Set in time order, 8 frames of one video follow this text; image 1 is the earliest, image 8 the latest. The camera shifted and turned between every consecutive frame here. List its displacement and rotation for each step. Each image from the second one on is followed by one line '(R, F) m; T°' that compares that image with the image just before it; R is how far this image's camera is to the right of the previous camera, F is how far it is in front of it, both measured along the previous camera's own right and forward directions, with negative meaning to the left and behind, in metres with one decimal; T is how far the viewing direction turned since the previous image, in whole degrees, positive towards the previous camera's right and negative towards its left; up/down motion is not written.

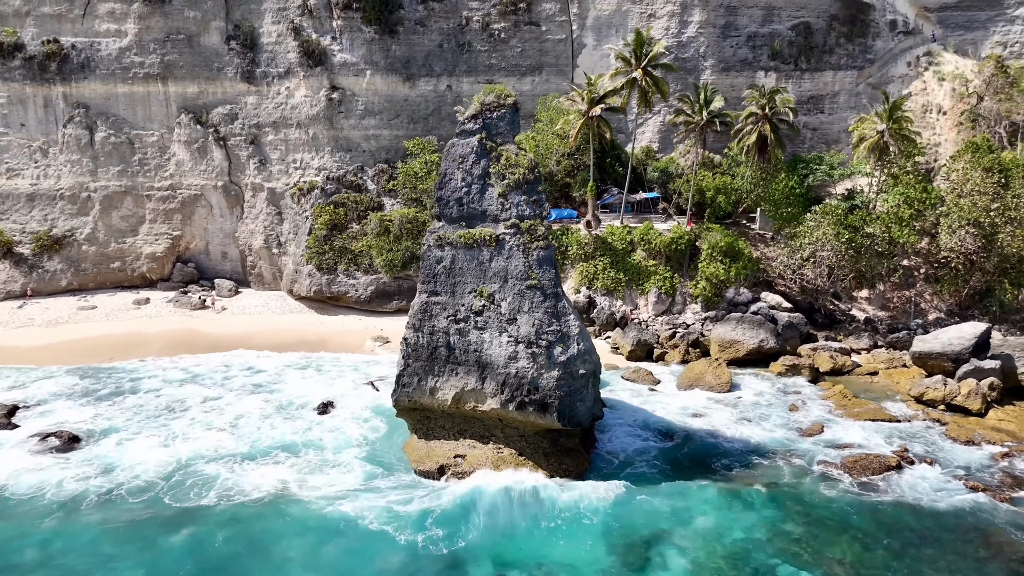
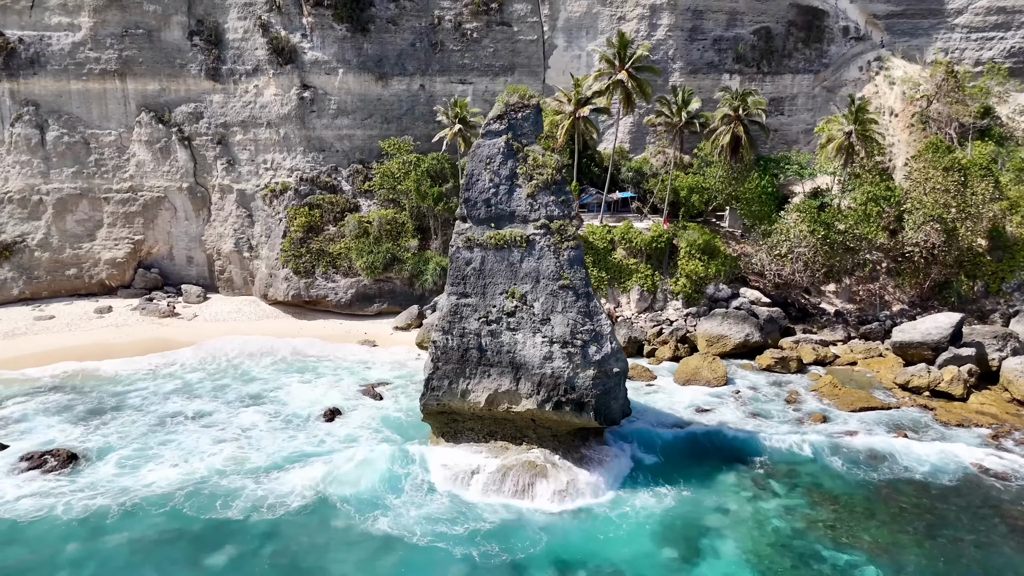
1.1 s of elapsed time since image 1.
(-2.3, +0.1) m; +6°
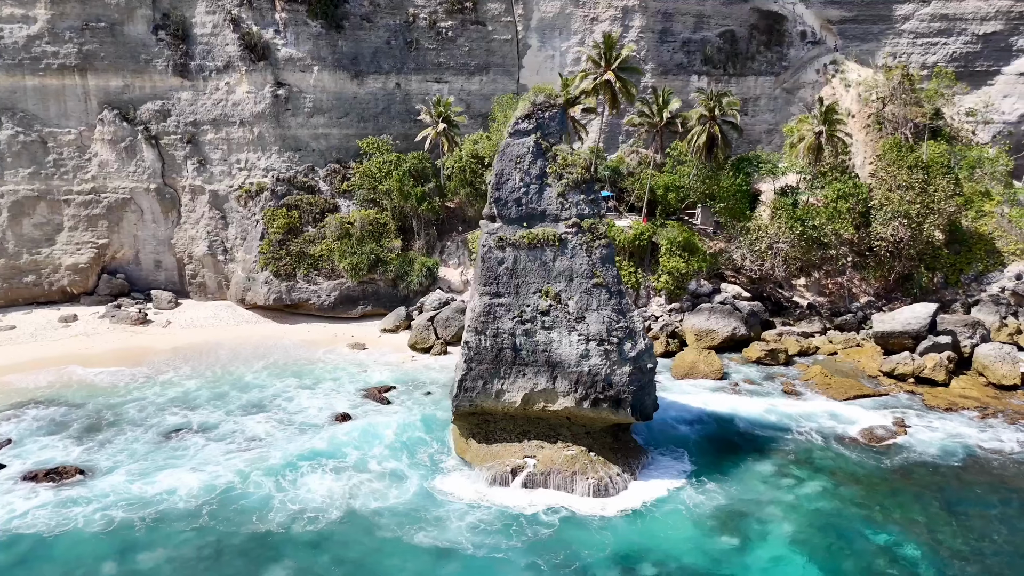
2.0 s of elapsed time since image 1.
(-2.3, +0.1) m; +6°
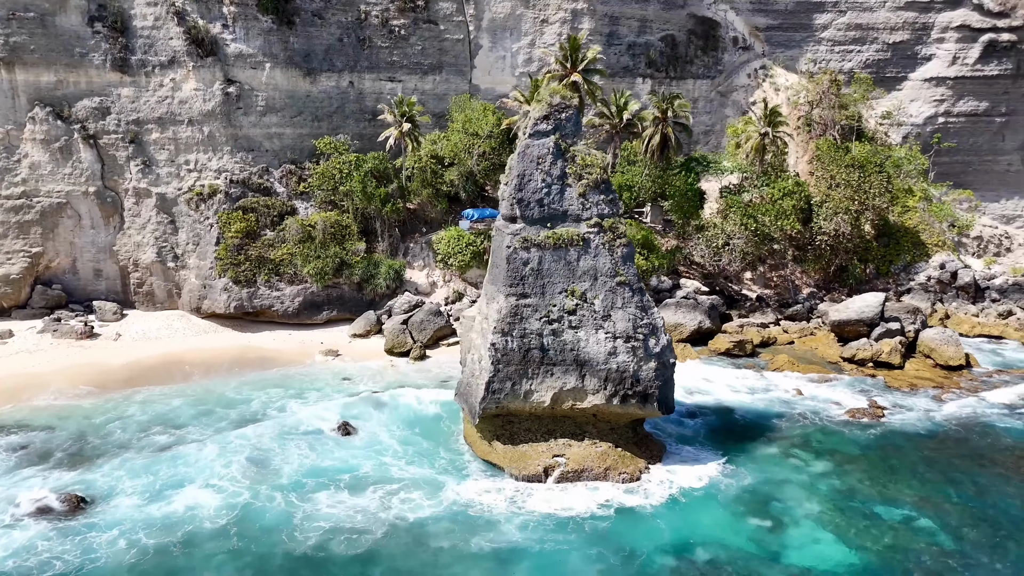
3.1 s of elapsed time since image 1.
(-2.8, +0.2) m; +8°
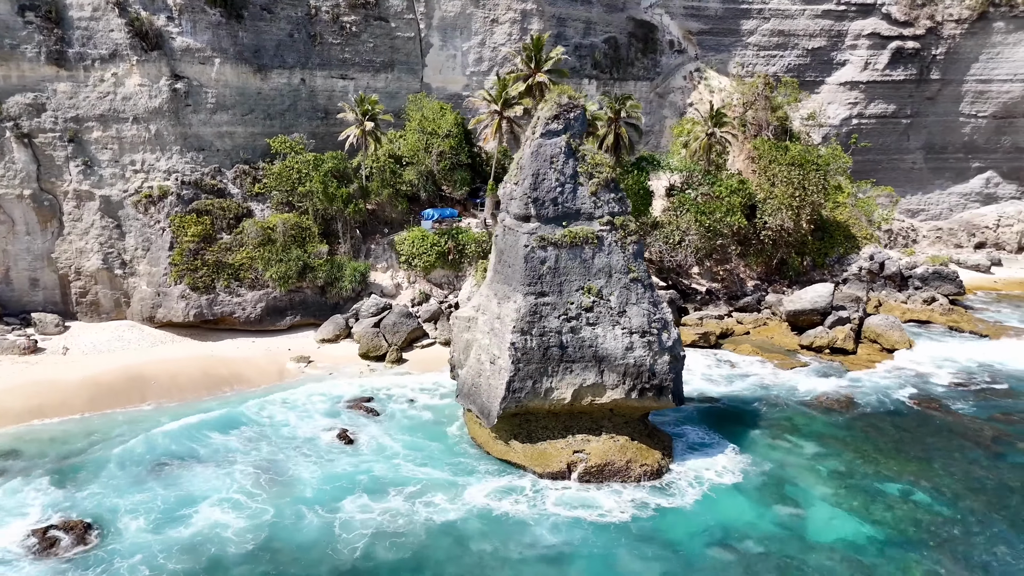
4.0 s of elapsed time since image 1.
(-2.6, +0.1) m; +8°
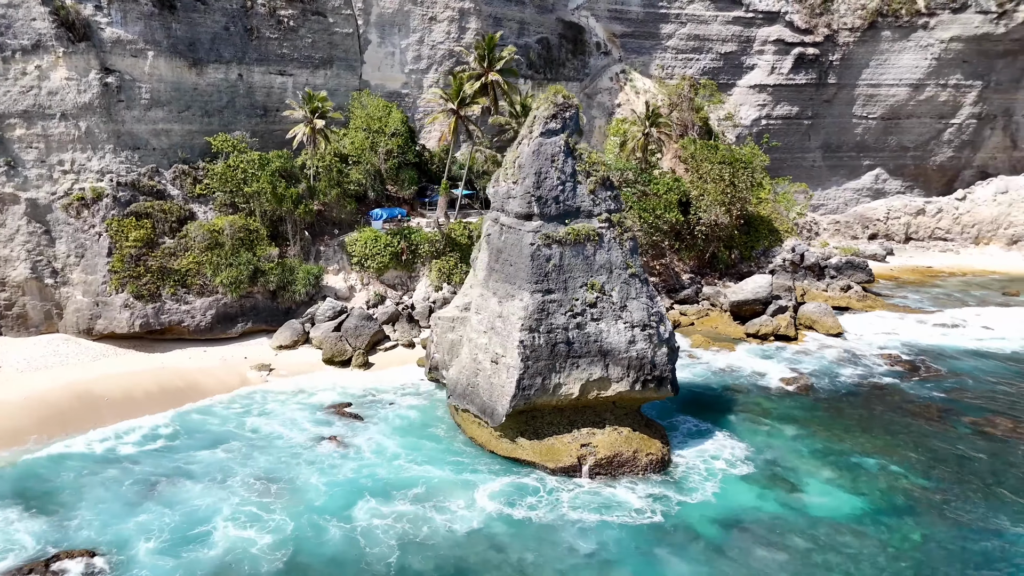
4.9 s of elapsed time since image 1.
(-2.6, +0.1) m; +9°
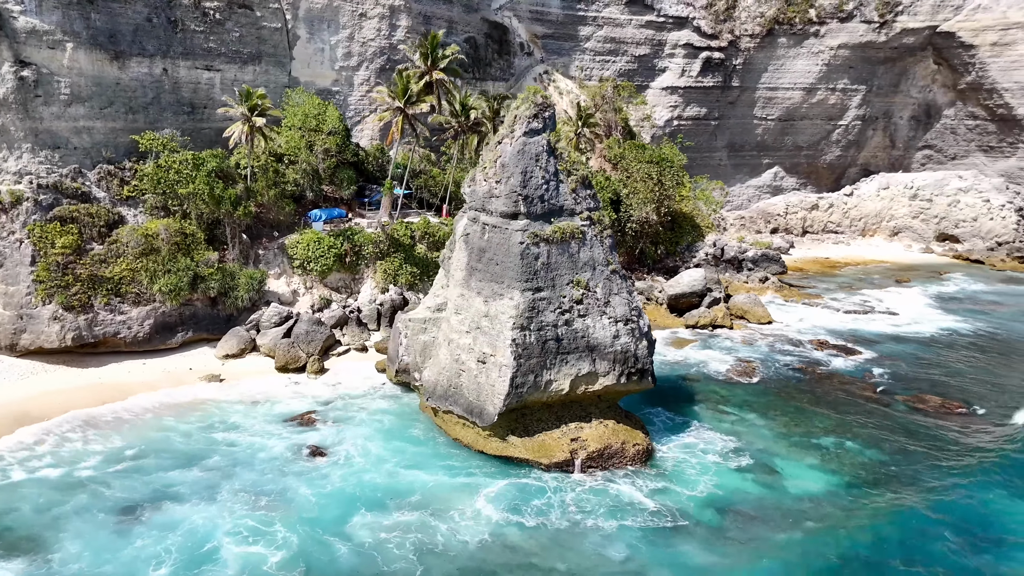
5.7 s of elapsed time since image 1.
(-2.2, +0.1) m; +8°
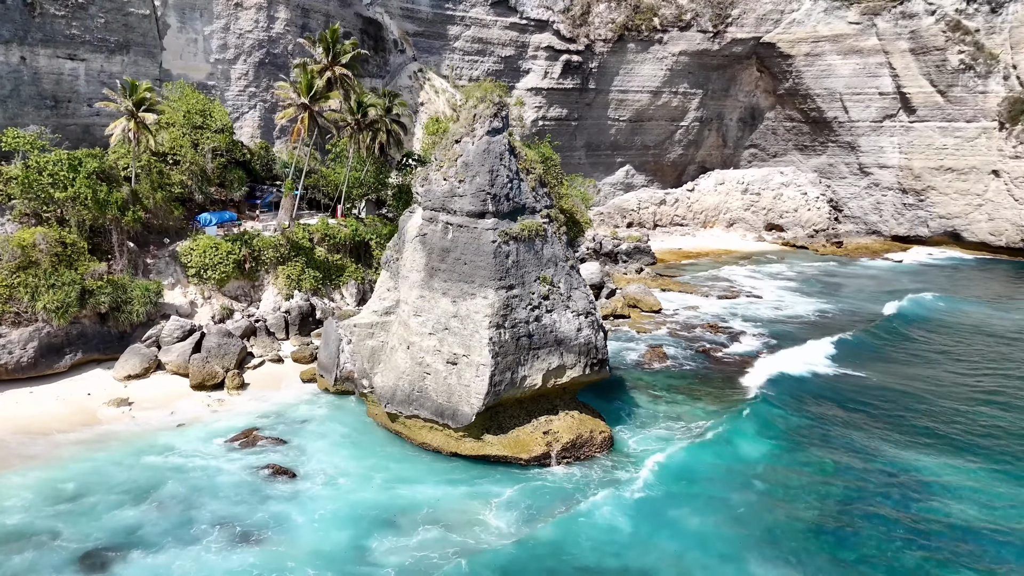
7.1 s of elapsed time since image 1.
(-3.3, +0.3) m; +13°
